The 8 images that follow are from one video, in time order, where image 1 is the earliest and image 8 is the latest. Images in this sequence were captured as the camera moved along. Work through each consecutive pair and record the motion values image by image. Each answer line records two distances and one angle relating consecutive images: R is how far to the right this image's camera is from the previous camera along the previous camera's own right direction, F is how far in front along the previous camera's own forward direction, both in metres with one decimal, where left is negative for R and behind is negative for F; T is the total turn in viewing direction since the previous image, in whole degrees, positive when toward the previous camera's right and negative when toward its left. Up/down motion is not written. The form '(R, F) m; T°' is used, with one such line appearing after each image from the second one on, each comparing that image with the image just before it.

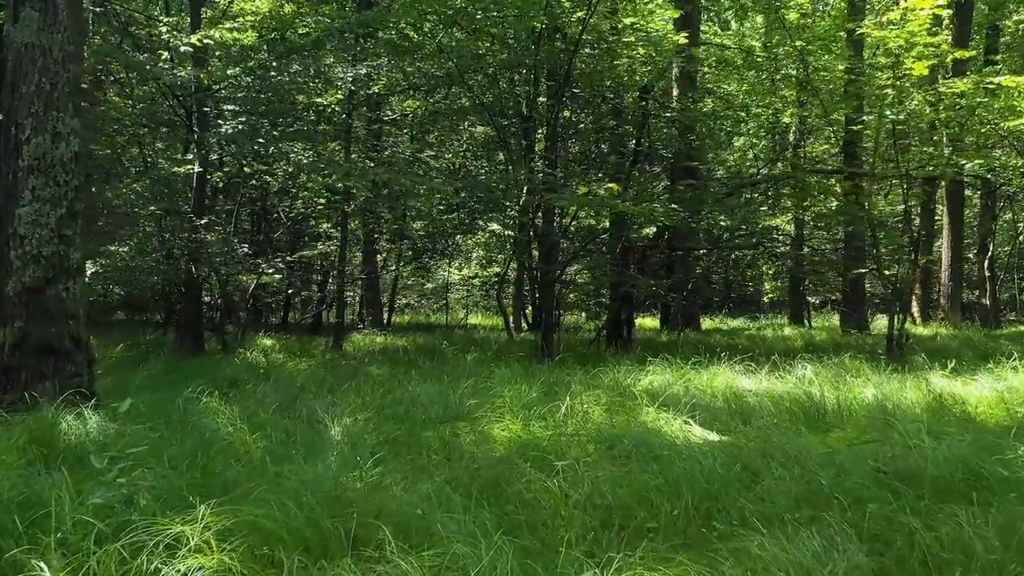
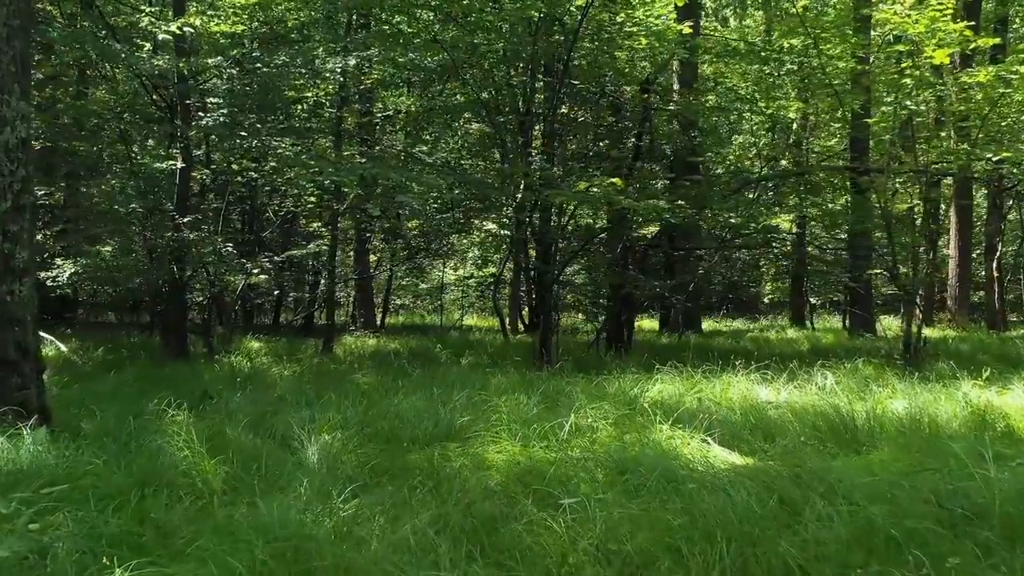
(0.0, +0.3) m; 0°
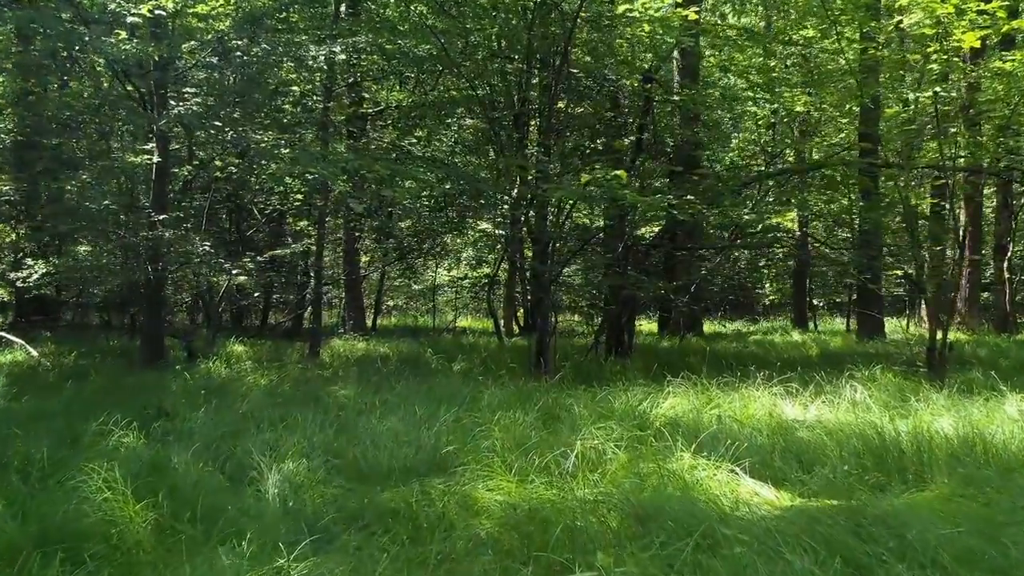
(0.0, +0.4) m; 0°
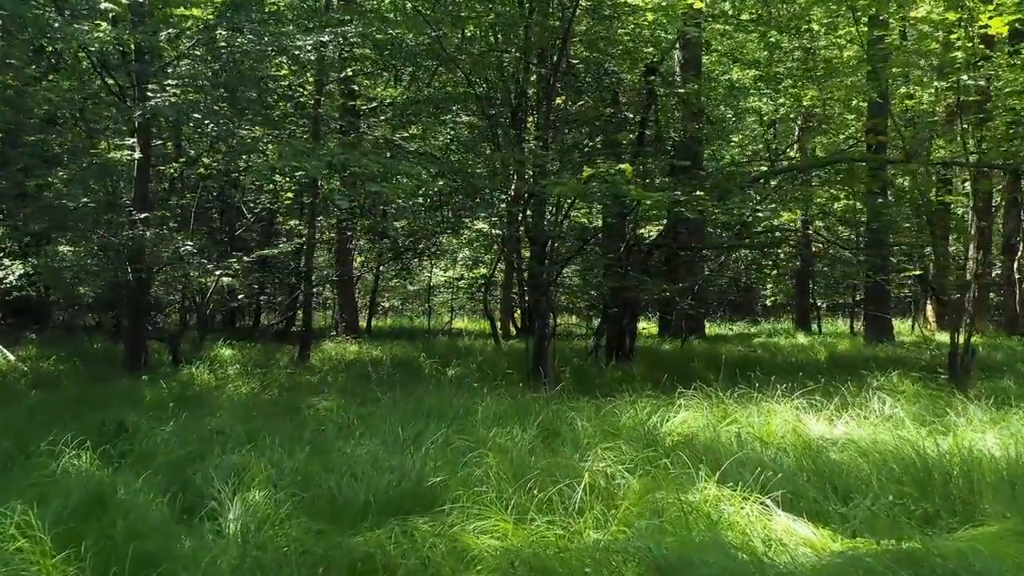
(0.0, +0.3) m; 0°
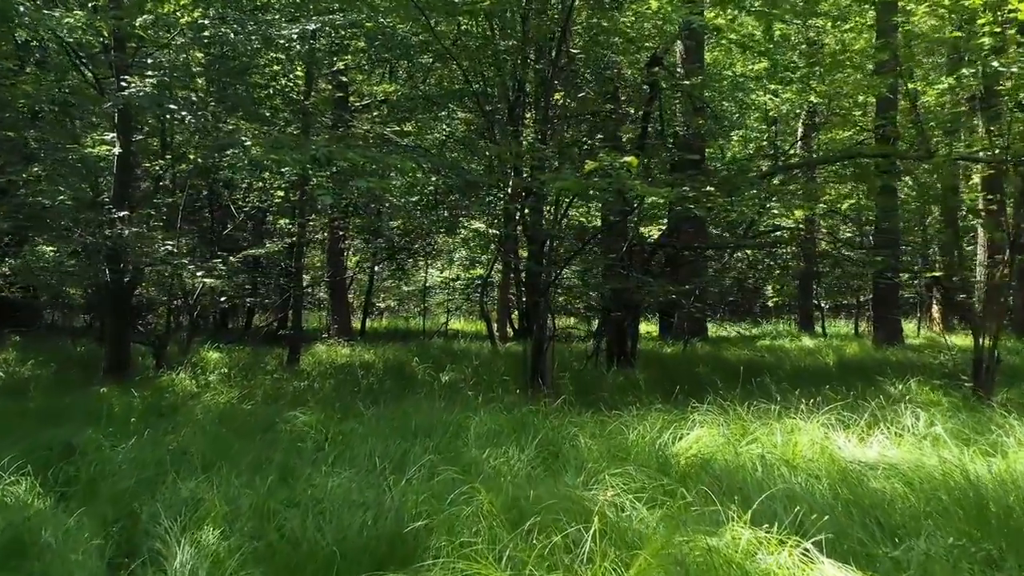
(0.0, +0.3) m; 0°
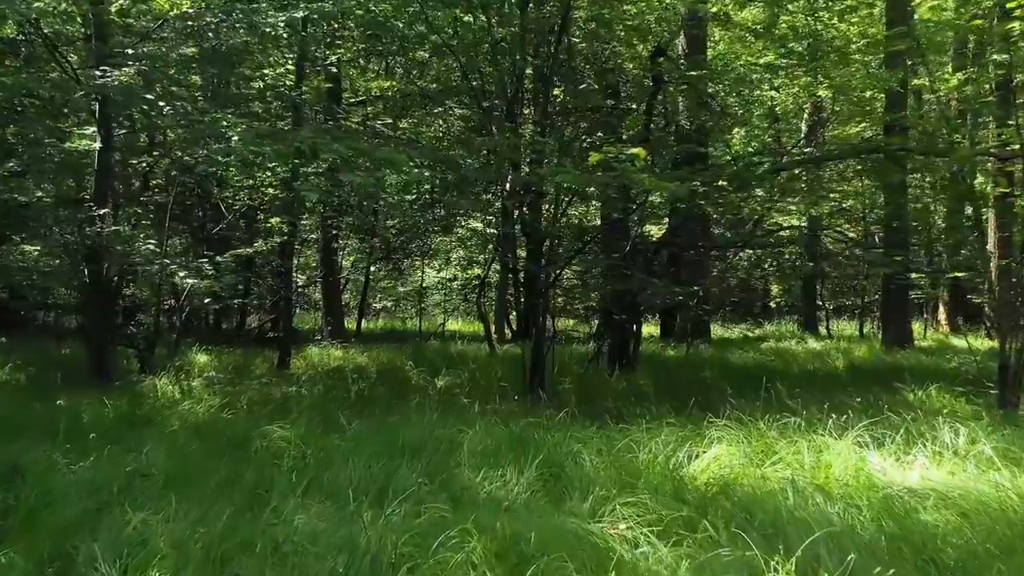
(0.0, +0.3) m; 0°
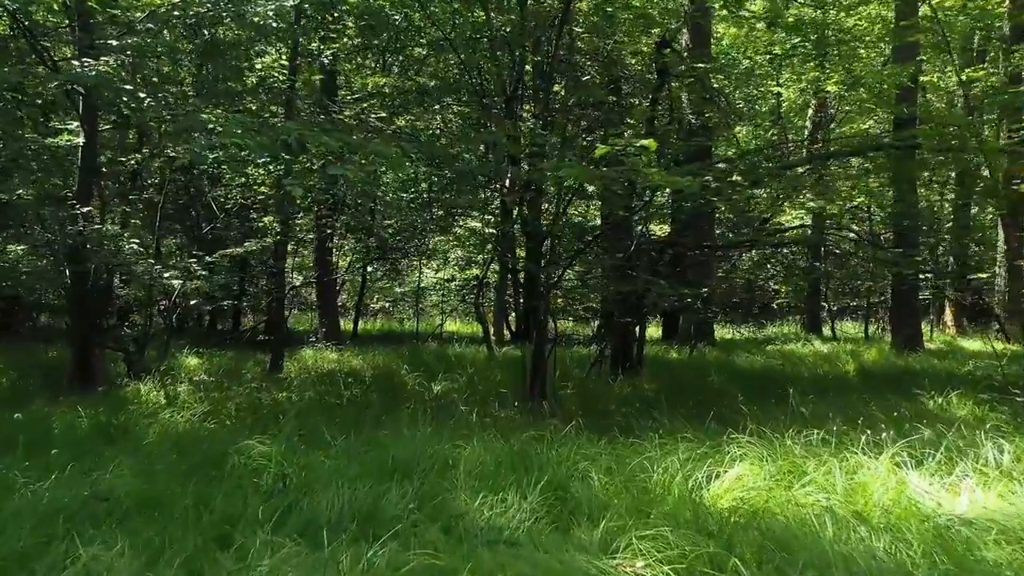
(0.0, +0.2) m; 0°
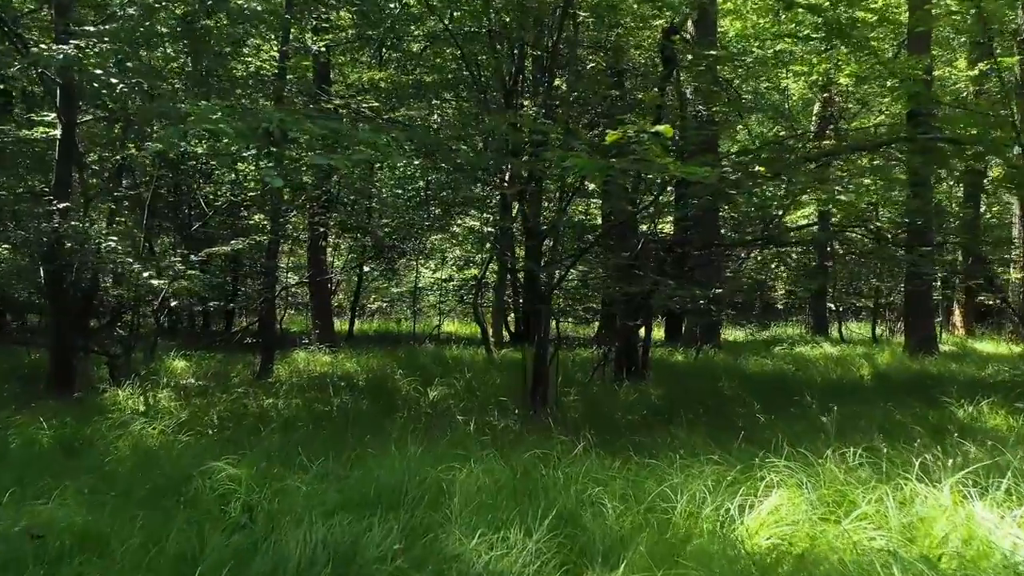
(0.0, +0.3) m; 0°
